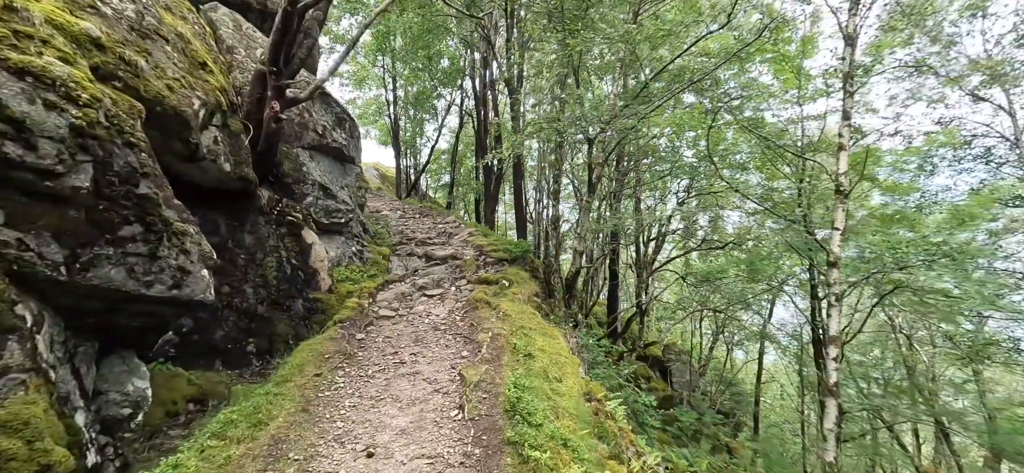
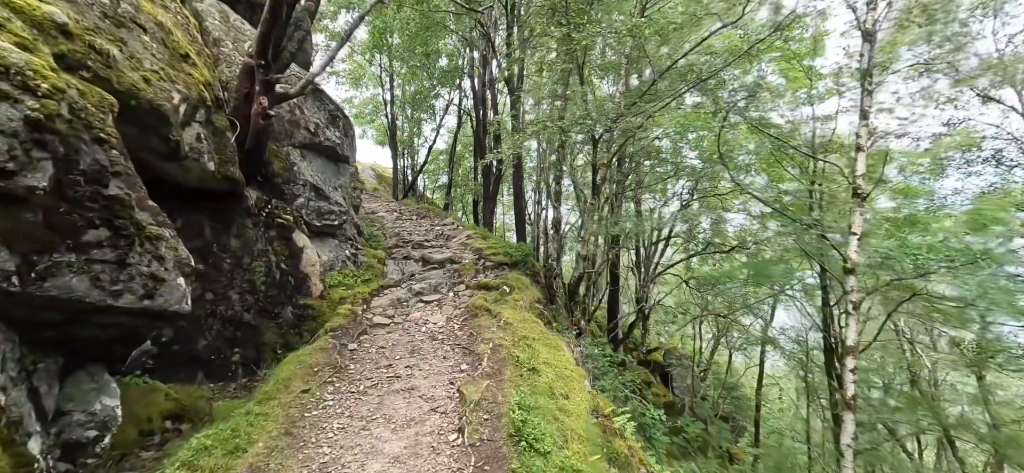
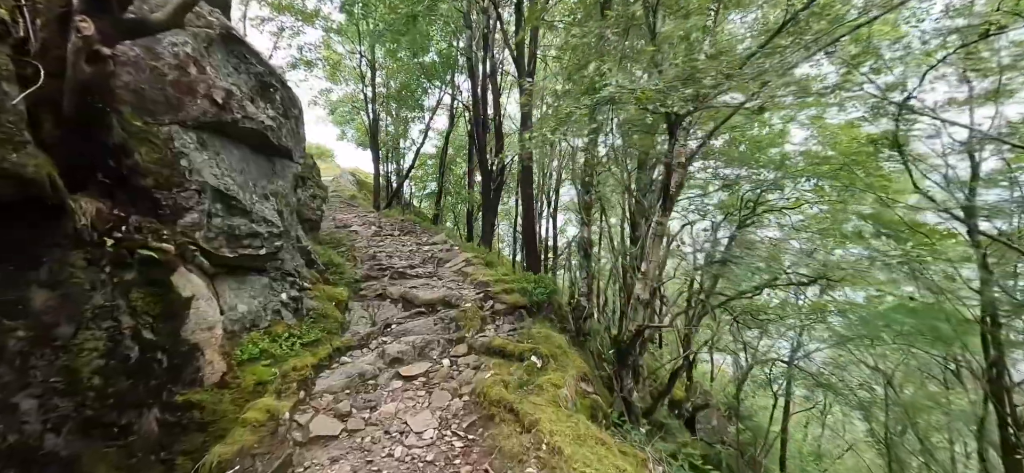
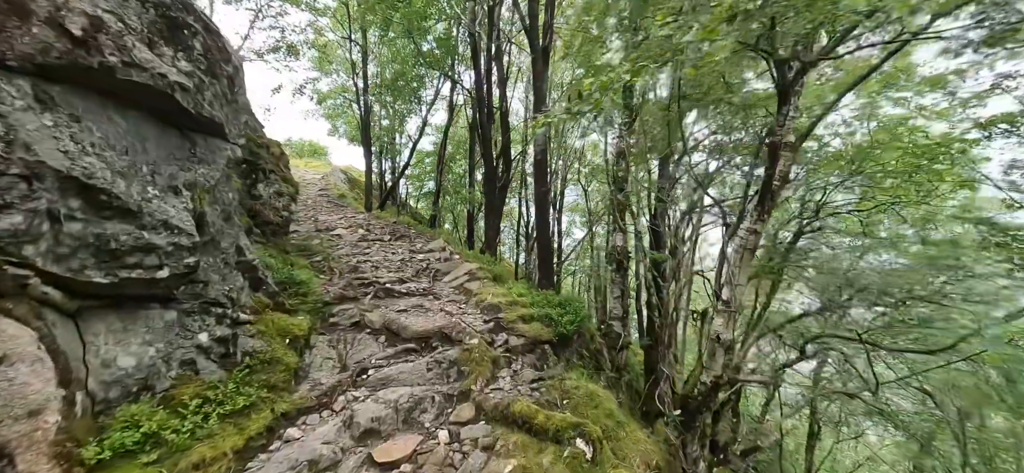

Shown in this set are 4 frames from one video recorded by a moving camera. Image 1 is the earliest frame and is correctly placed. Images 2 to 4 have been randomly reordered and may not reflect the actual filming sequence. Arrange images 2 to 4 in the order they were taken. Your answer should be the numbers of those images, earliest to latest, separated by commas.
2, 3, 4
